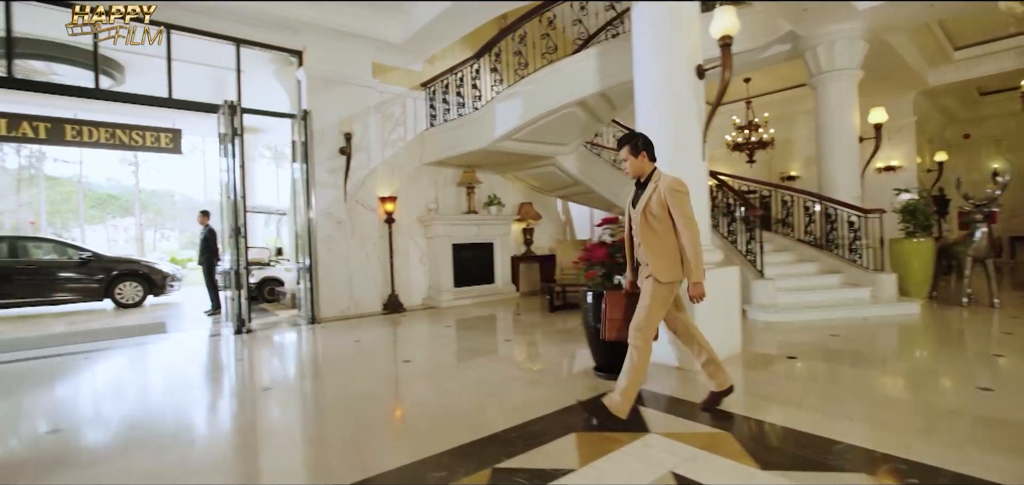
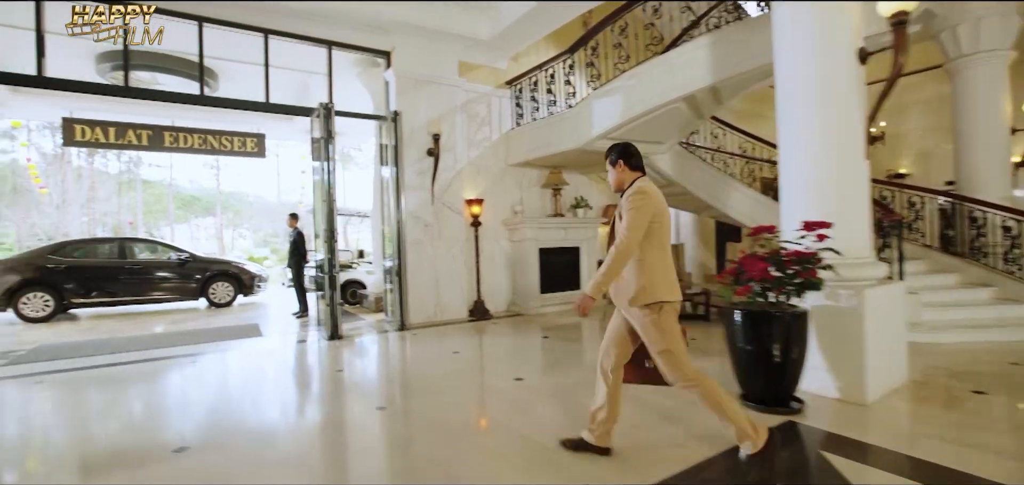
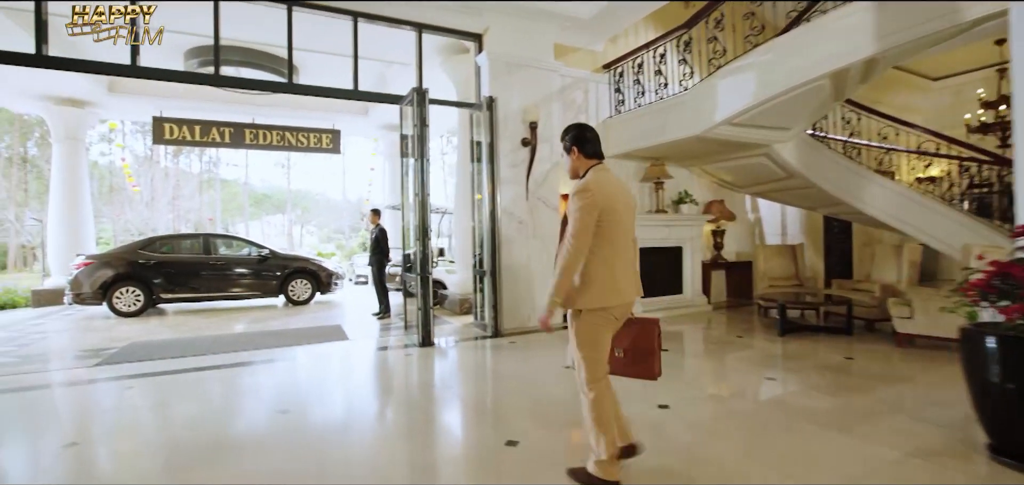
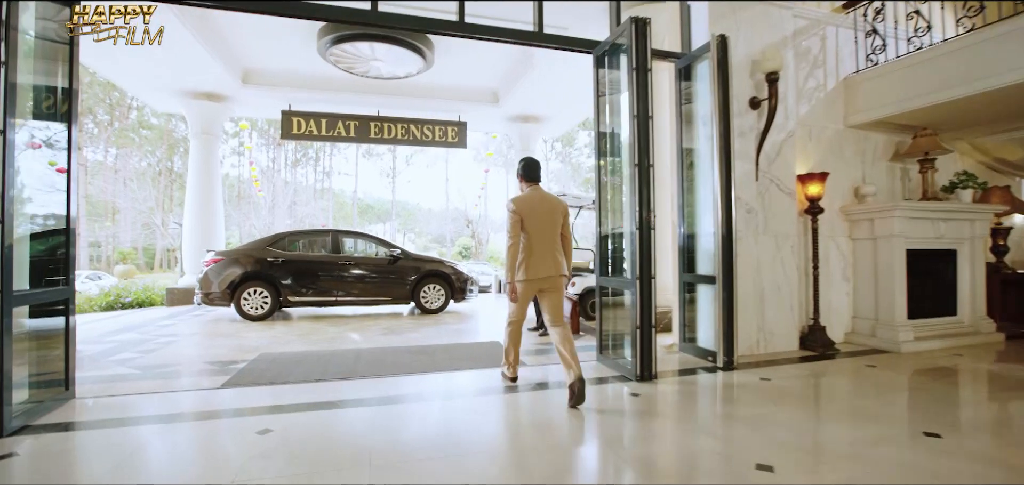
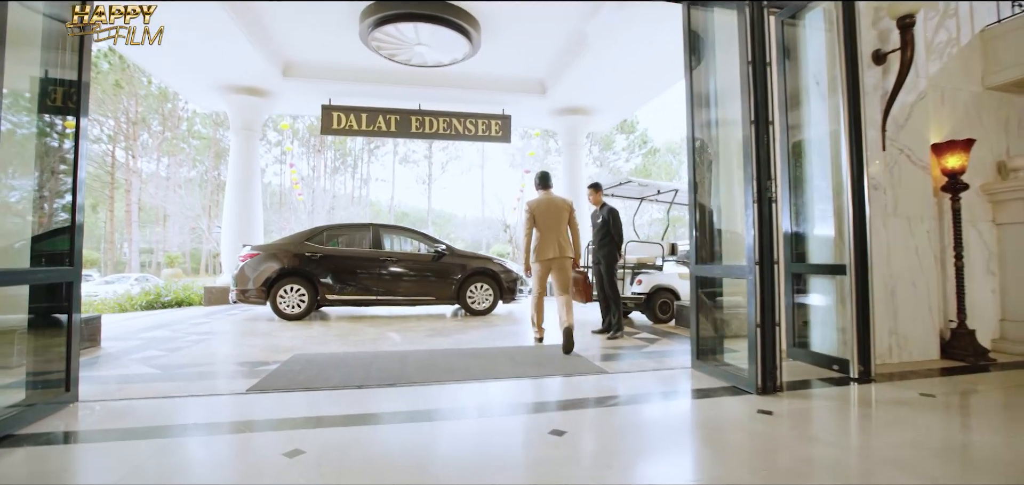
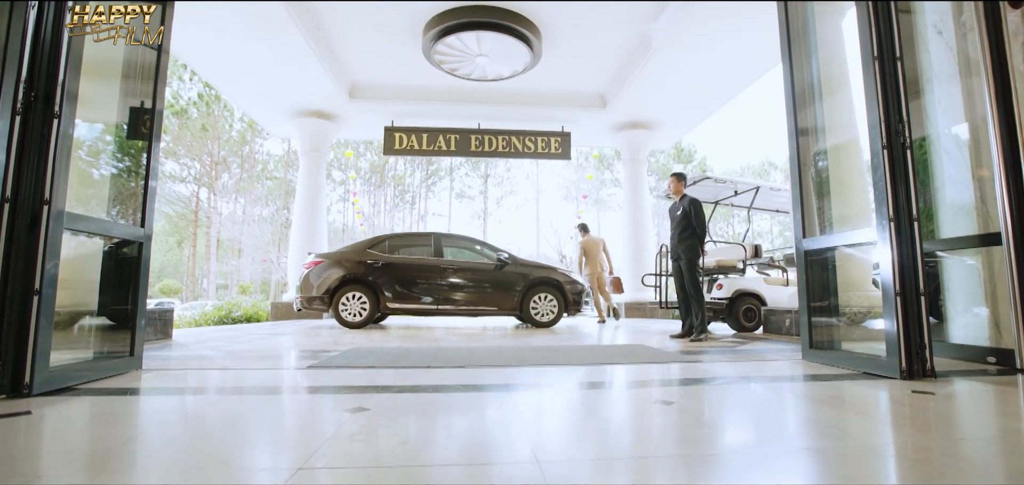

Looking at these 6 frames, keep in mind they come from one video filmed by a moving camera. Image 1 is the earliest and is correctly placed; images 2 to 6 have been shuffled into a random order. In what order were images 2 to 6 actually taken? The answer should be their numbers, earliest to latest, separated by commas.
2, 3, 4, 5, 6
